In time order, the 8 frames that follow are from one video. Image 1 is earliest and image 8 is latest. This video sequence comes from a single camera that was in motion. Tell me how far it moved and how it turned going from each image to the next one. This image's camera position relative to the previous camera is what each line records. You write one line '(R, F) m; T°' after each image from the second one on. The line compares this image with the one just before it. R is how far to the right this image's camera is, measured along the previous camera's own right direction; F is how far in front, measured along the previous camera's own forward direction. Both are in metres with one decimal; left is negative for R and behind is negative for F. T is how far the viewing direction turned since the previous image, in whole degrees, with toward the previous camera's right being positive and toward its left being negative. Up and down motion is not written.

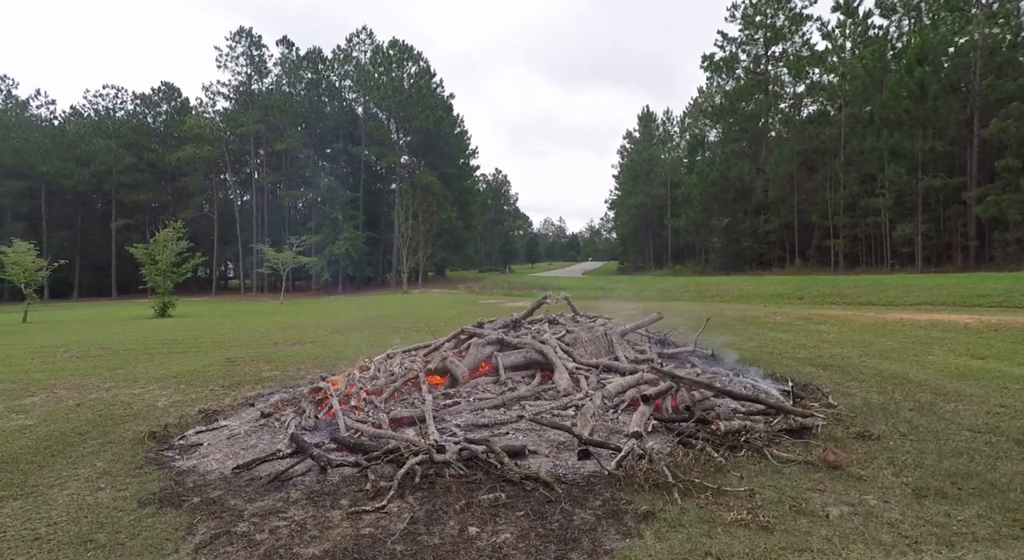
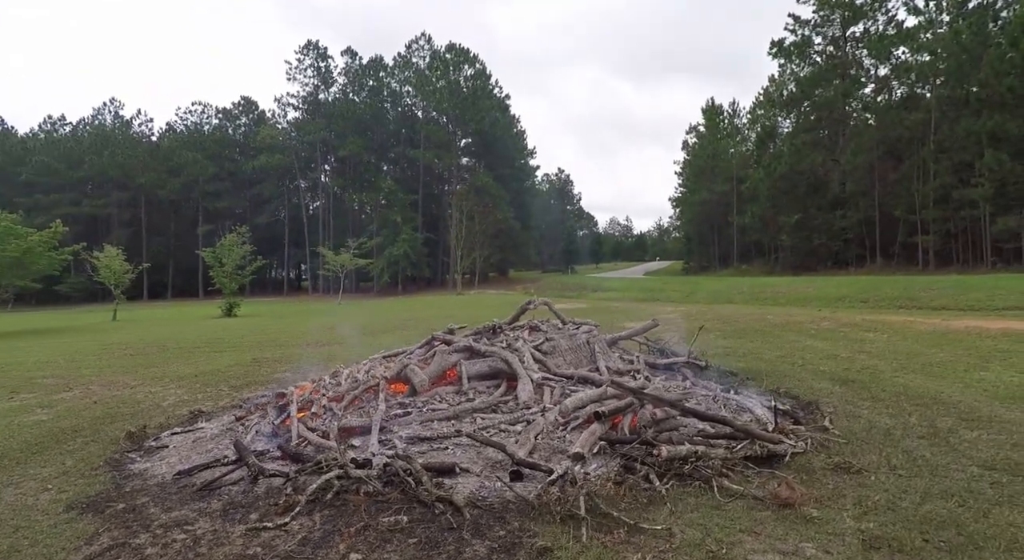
(+1.5, +0.5) m; -8°
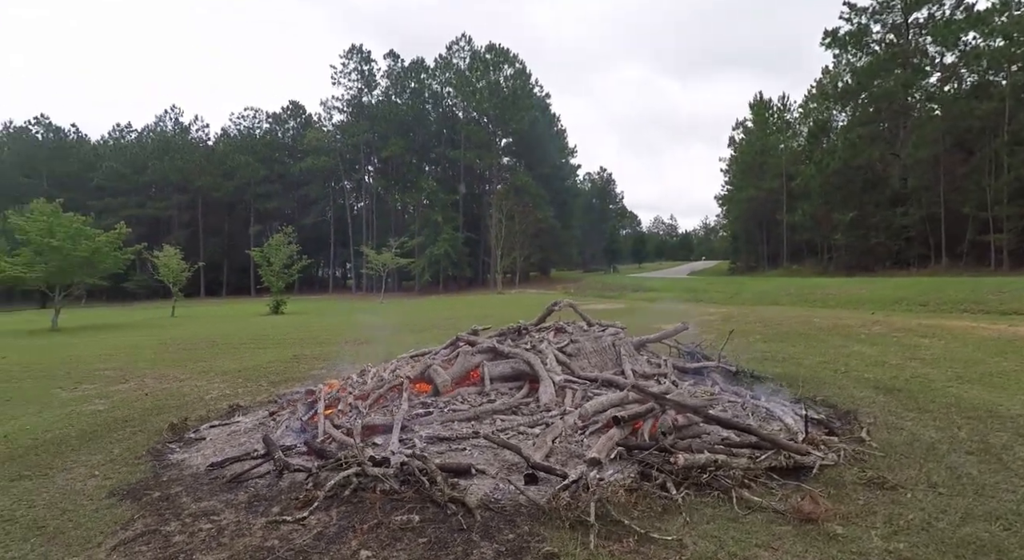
(+0.3, 0.0) m; -4°
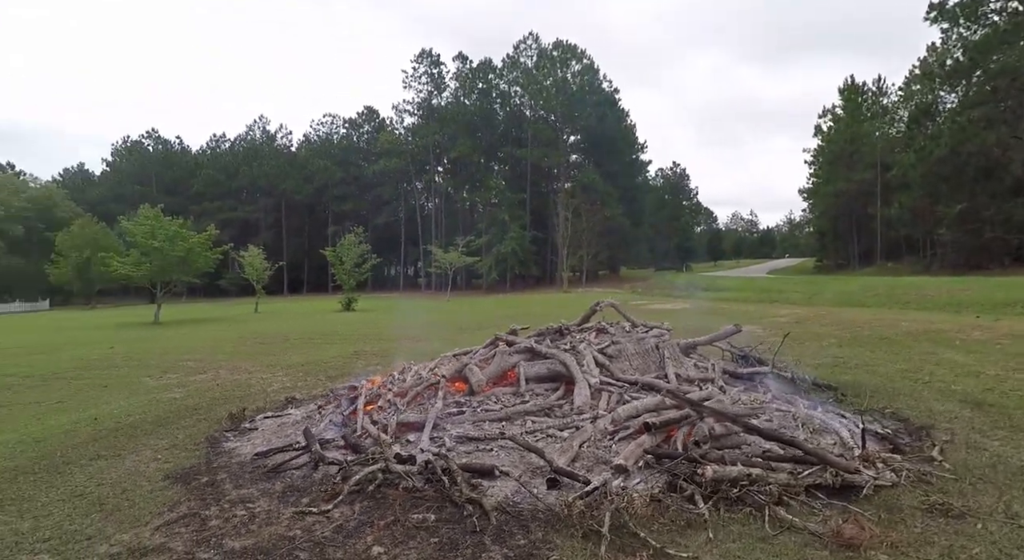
(+0.5, +0.1) m; -7°
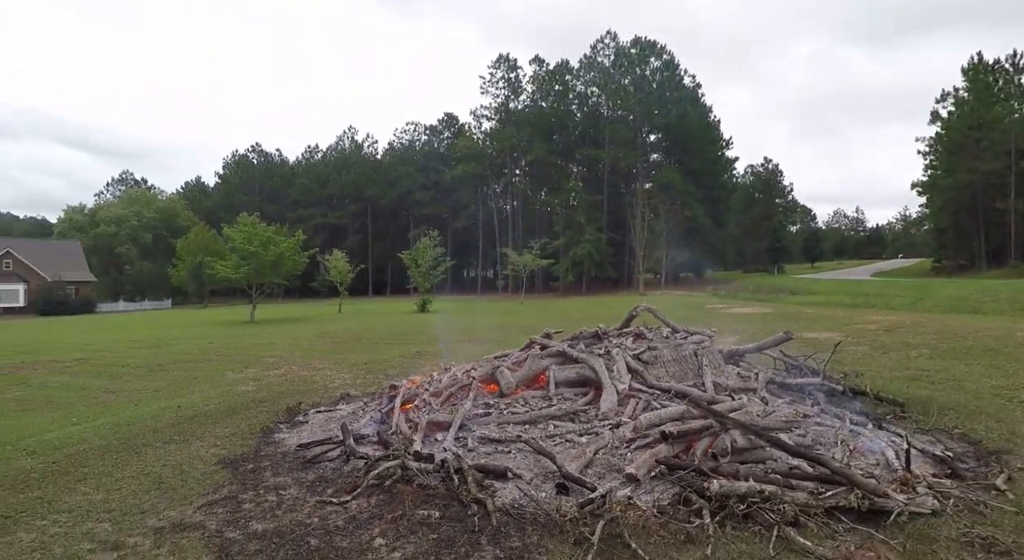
(+0.7, 0.0) m; -9°
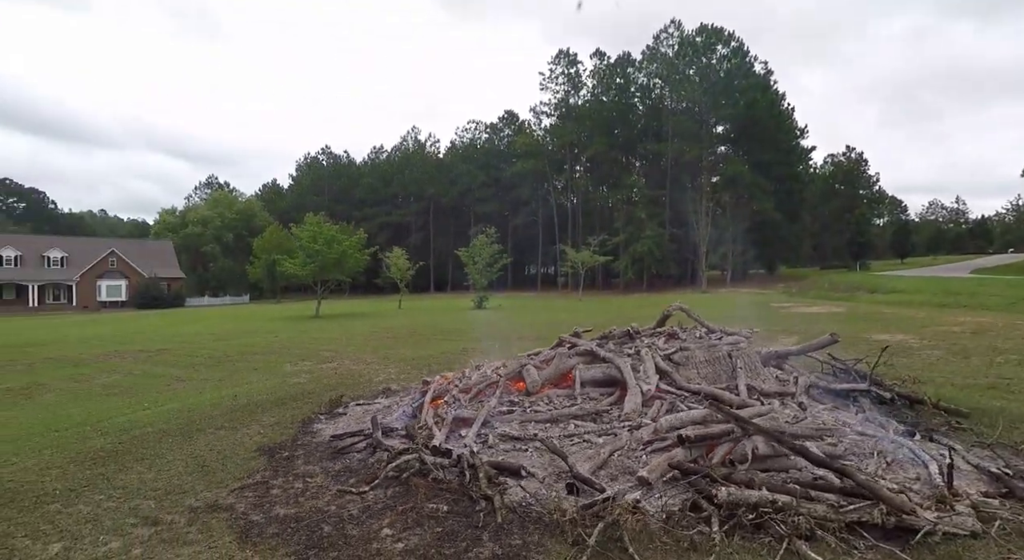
(+0.5, 0.0) m; -7°
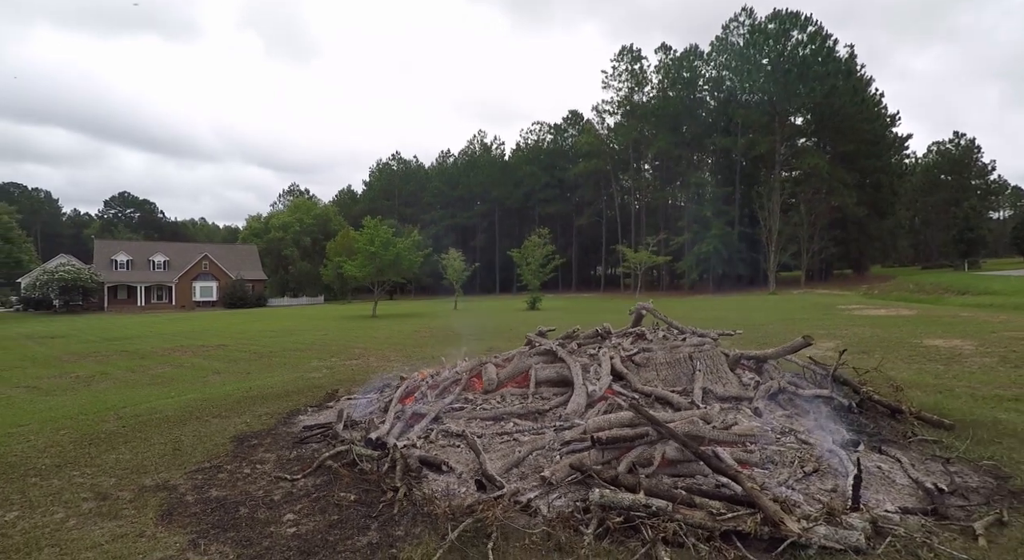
(+1.7, +0.1) m; -9°
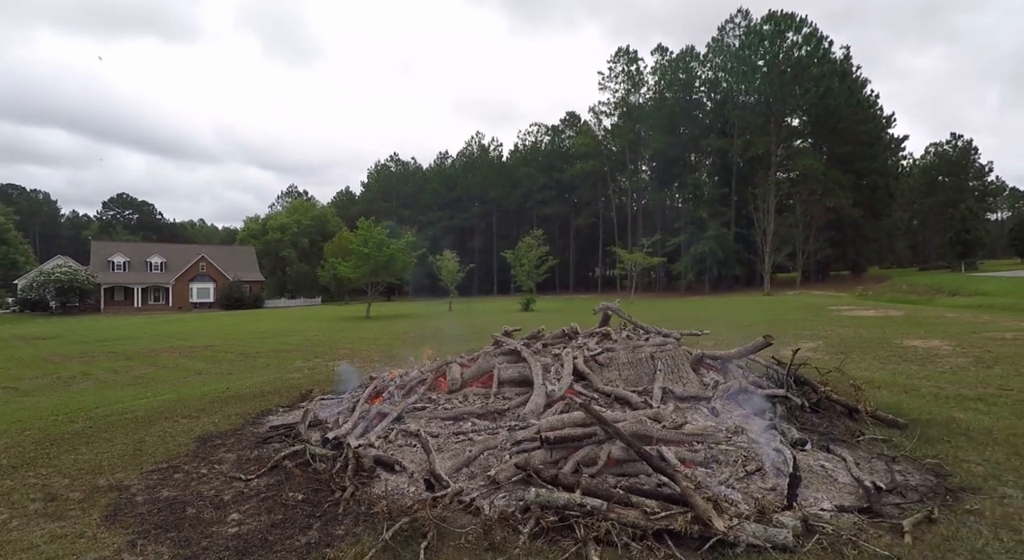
(+0.5, 0.0) m; -1°
